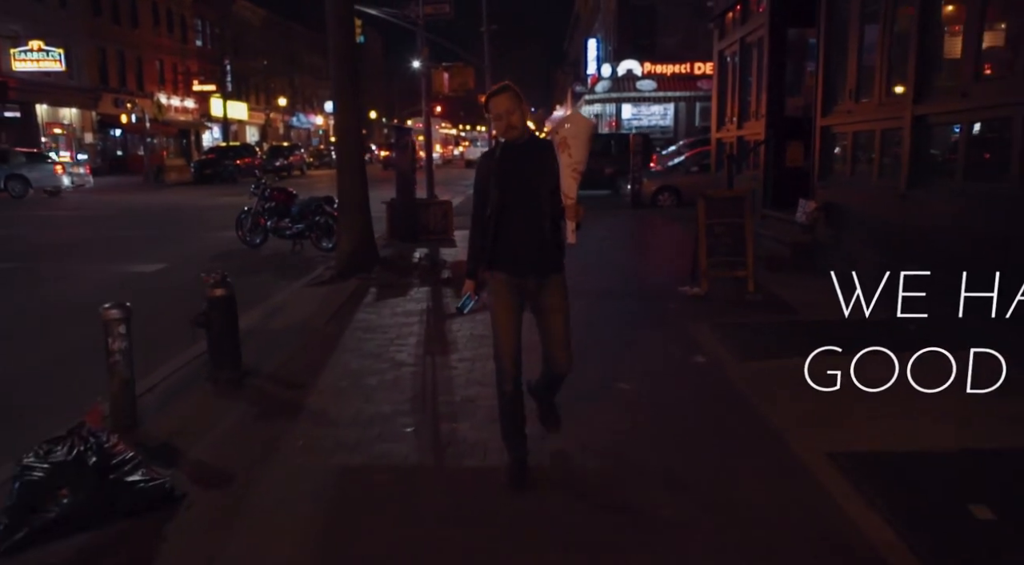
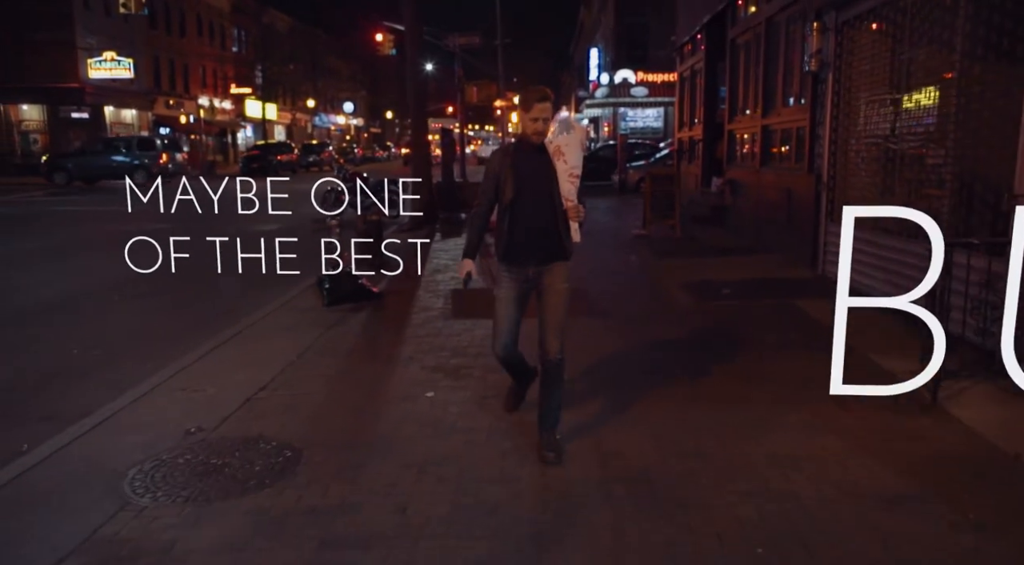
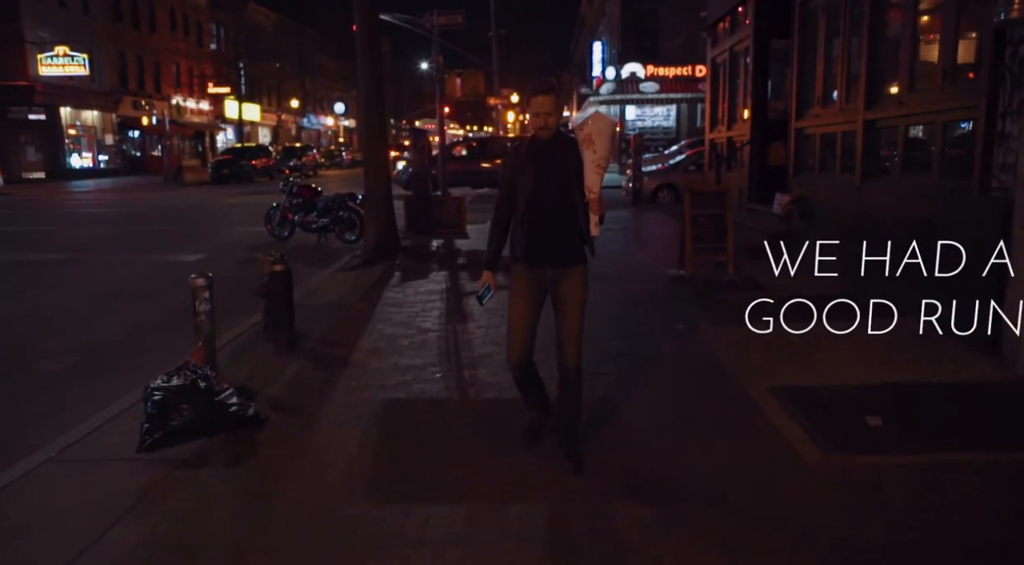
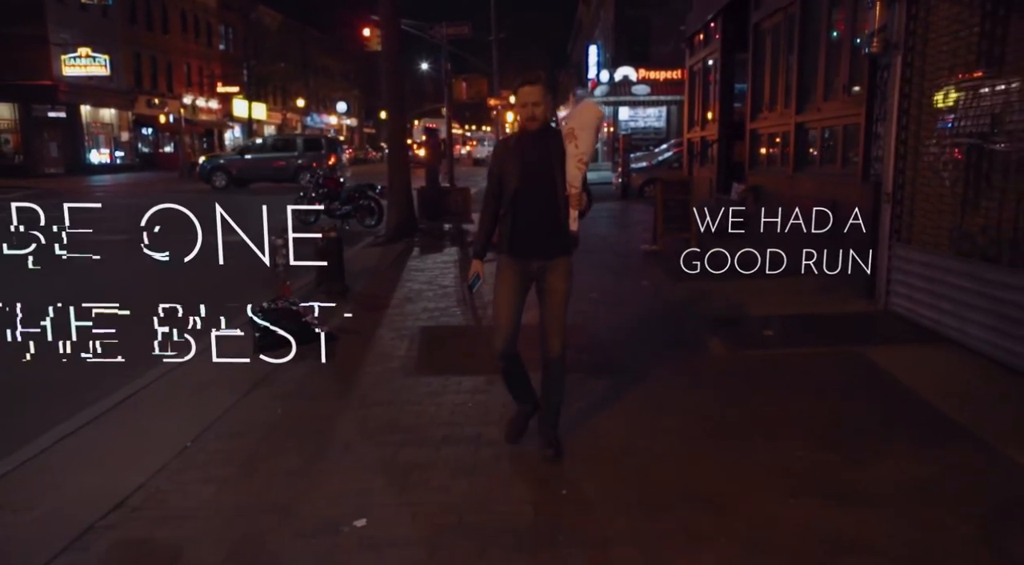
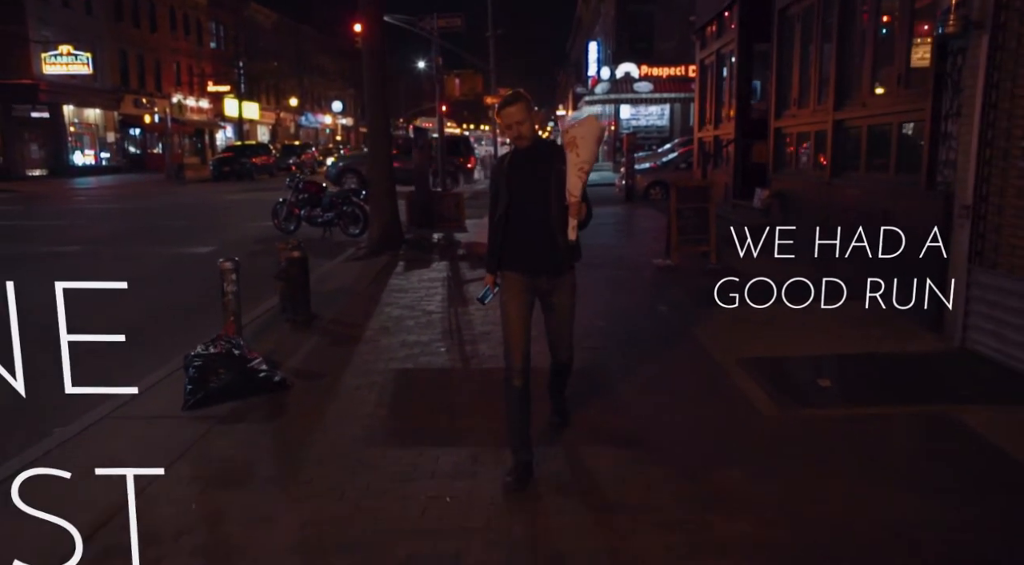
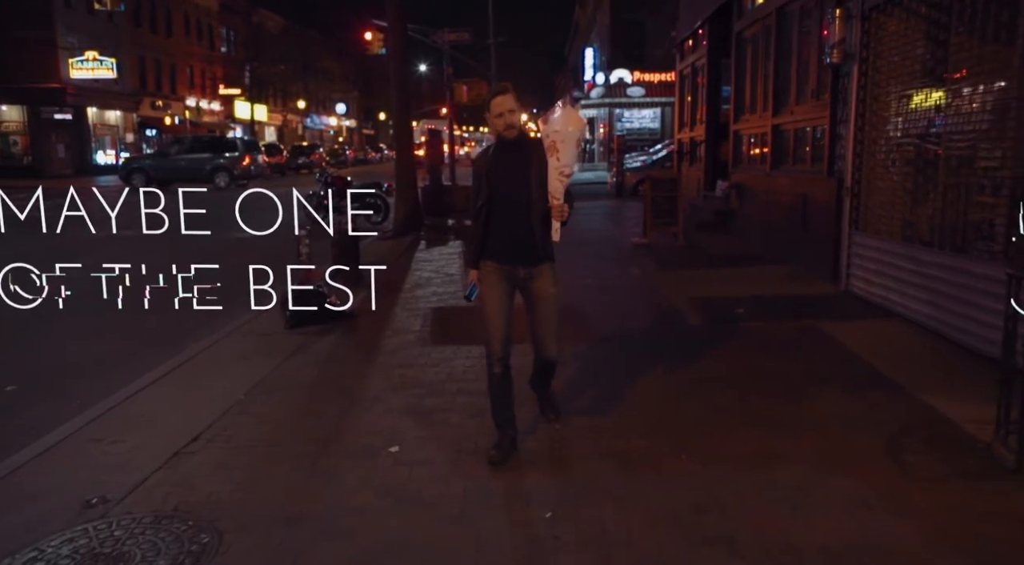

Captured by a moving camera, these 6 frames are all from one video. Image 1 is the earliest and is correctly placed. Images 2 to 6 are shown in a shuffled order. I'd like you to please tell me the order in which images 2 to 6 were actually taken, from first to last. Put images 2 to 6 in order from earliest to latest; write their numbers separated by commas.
3, 5, 4, 6, 2
